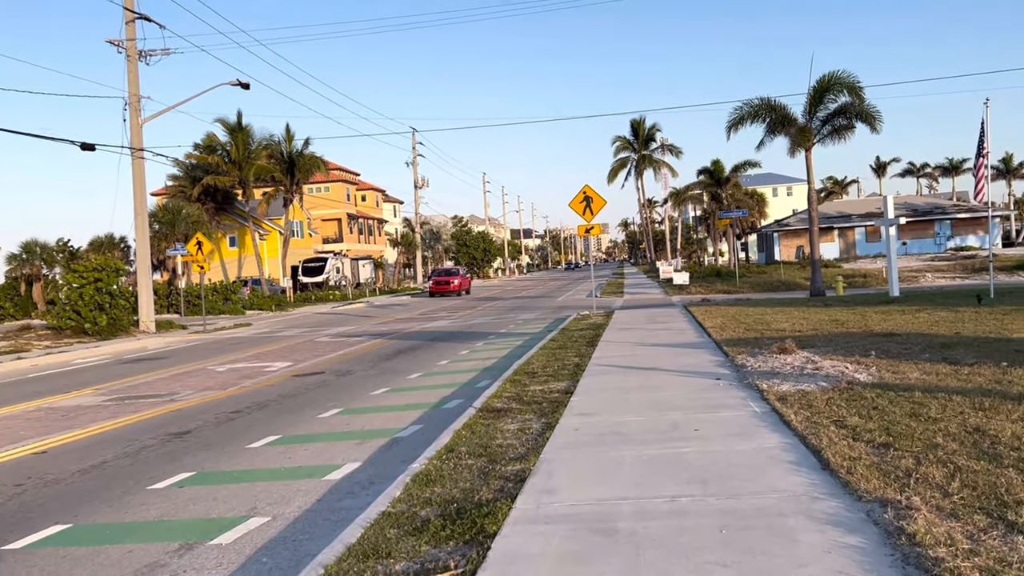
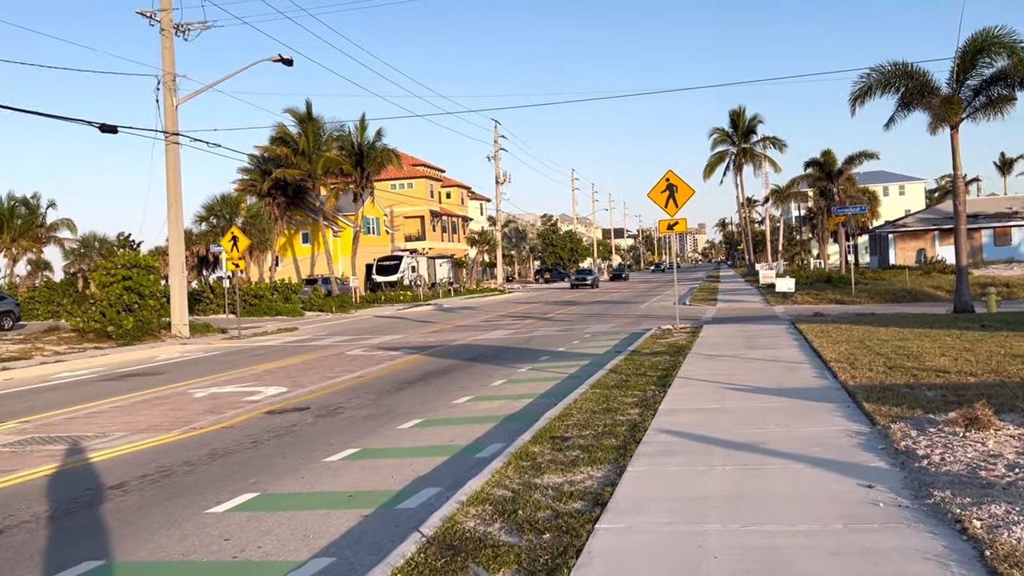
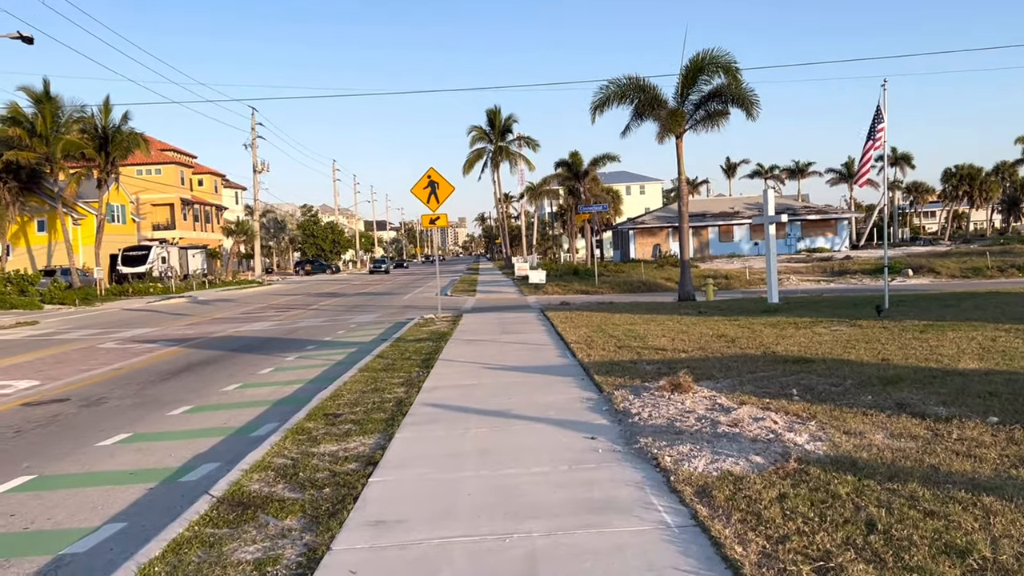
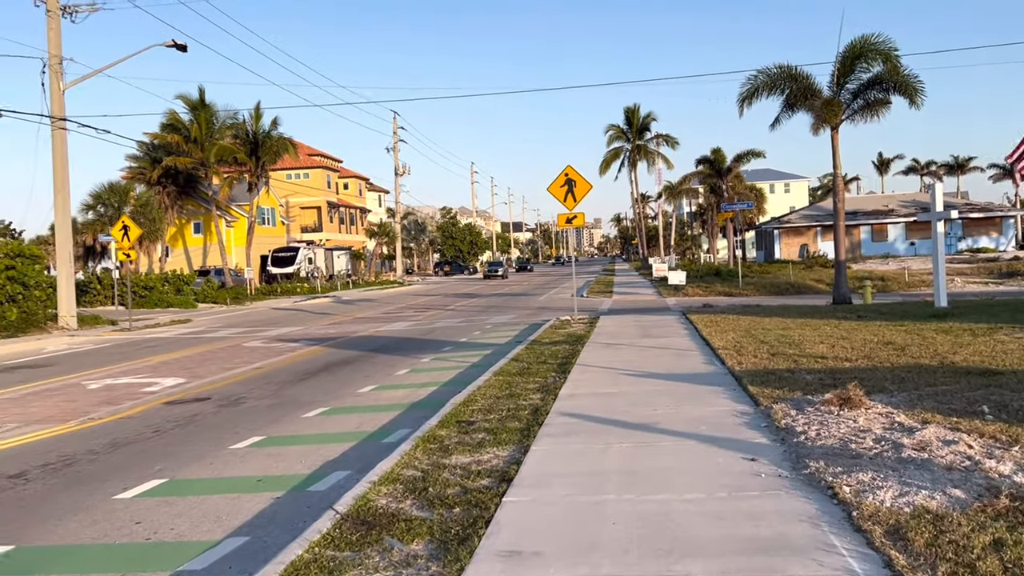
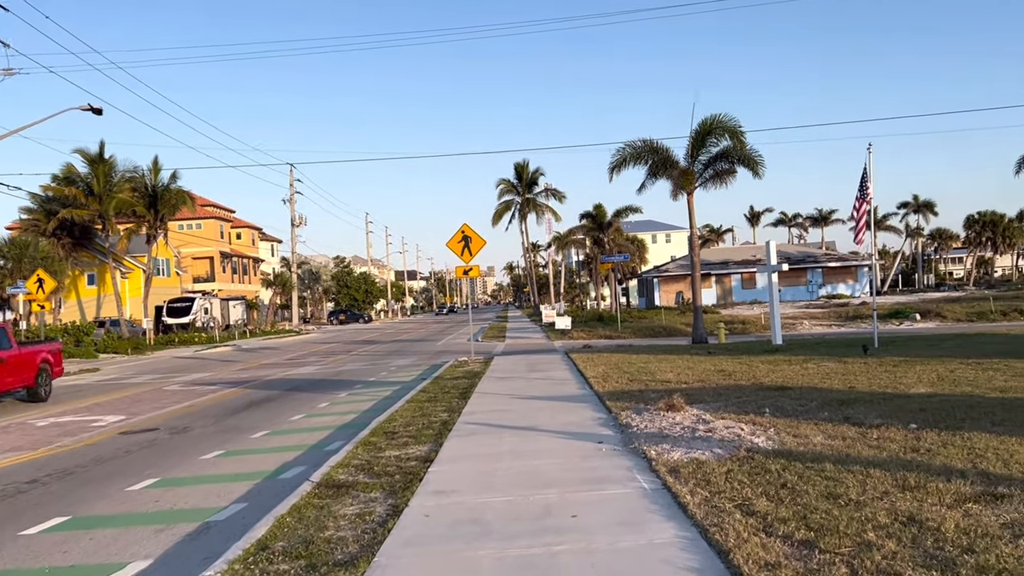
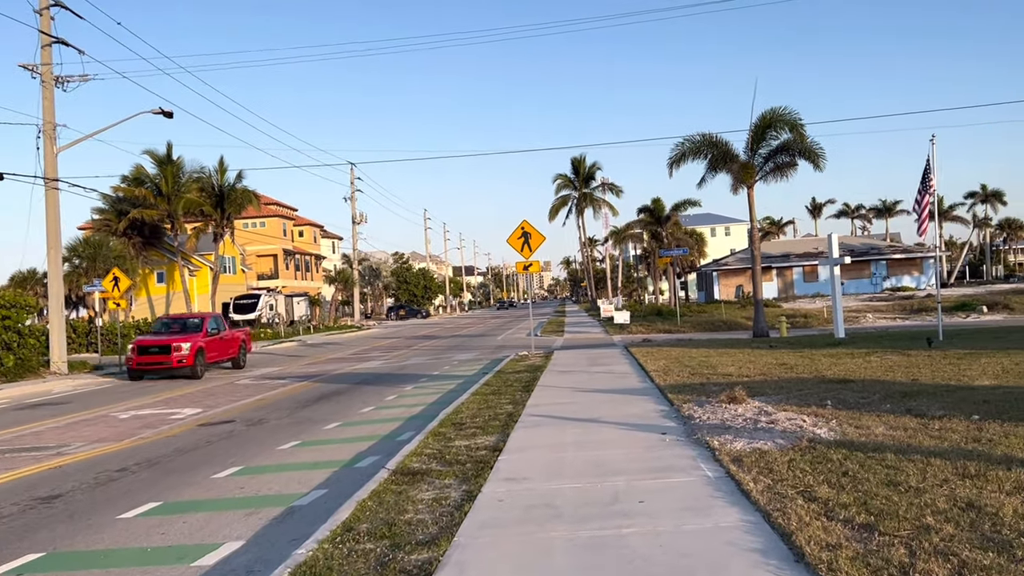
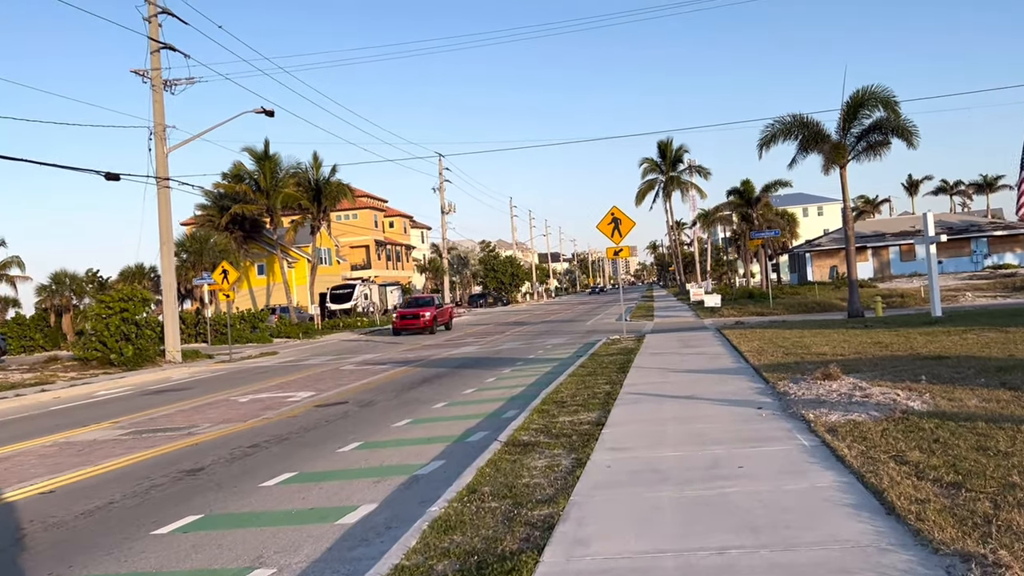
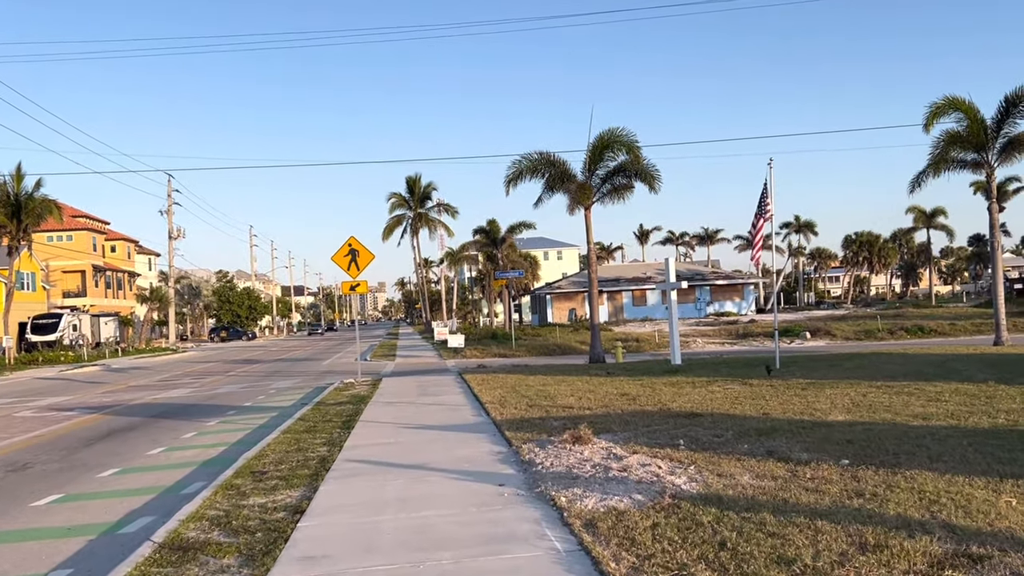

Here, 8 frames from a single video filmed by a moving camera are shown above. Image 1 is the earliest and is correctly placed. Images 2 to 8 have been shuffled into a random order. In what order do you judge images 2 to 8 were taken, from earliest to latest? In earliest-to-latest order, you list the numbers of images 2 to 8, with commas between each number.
7, 6, 5, 8, 3, 4, 2
